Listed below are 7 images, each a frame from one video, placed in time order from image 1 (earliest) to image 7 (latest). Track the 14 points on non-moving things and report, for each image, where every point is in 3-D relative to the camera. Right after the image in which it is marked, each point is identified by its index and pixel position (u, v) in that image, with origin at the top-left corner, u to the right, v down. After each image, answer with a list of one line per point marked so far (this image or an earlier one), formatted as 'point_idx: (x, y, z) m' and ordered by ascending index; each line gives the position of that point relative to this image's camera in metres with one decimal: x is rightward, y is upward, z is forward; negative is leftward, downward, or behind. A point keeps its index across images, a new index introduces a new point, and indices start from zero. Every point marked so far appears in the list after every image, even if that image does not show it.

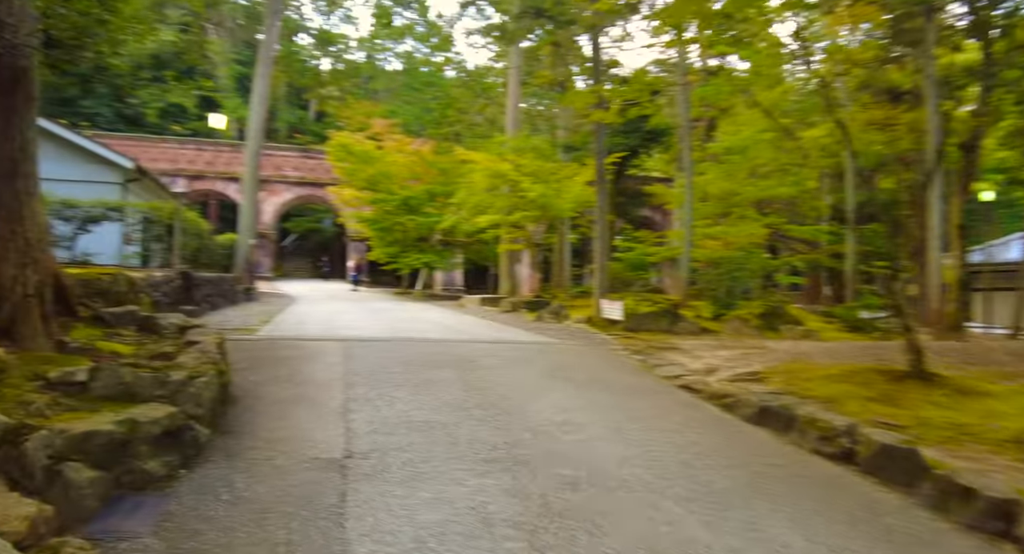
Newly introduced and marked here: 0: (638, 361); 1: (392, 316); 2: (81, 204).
0: (+1.7, -1.2, +7.6) m
1: (-2.2, -0.7, +10.0) m
2: (-8.3, +1.4, +10.1) m
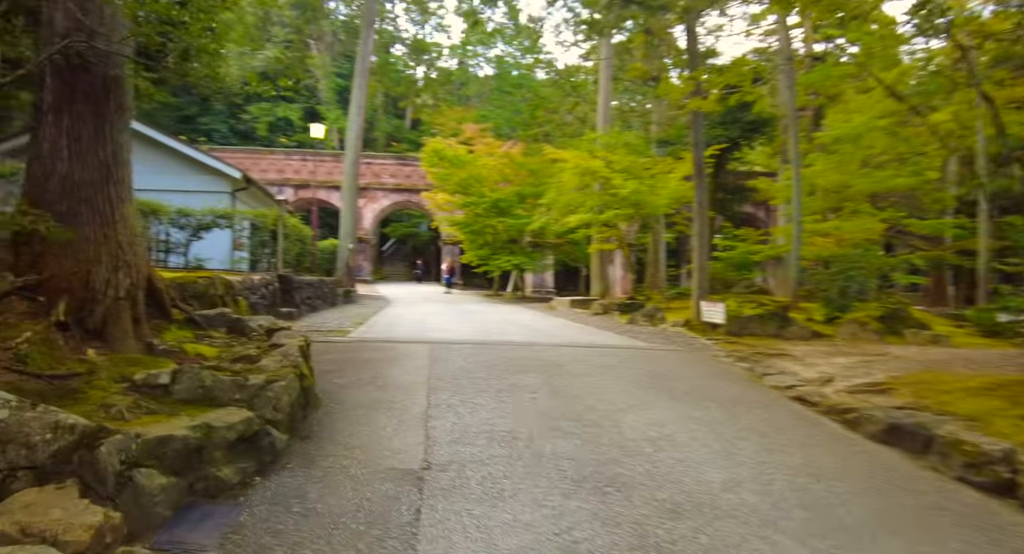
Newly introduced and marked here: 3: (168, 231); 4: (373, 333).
0: (+2.9, -1.2, +6.9) m
1: (-0.6, -0.8, +9.9) m
2: (-6.5, +1.3, +11.0) m
3: (-7.0, +0.9, +10.9) m
4: (-1.8, -0.7, +6.8) m
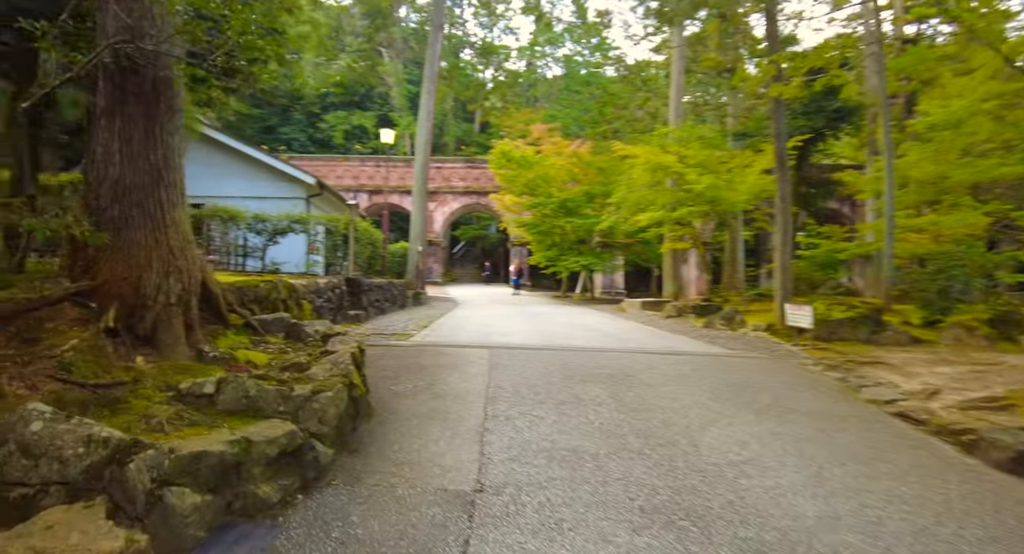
0: (+3.7, -1.2, +6.1) m
1: (+0.6, -0.8, +9.6) m
2: (-5.2, +1.2, +11.5) m
3: (-5.6, +0.9, +11.4) m
4: (-1.0, -0.7, +6.6) m
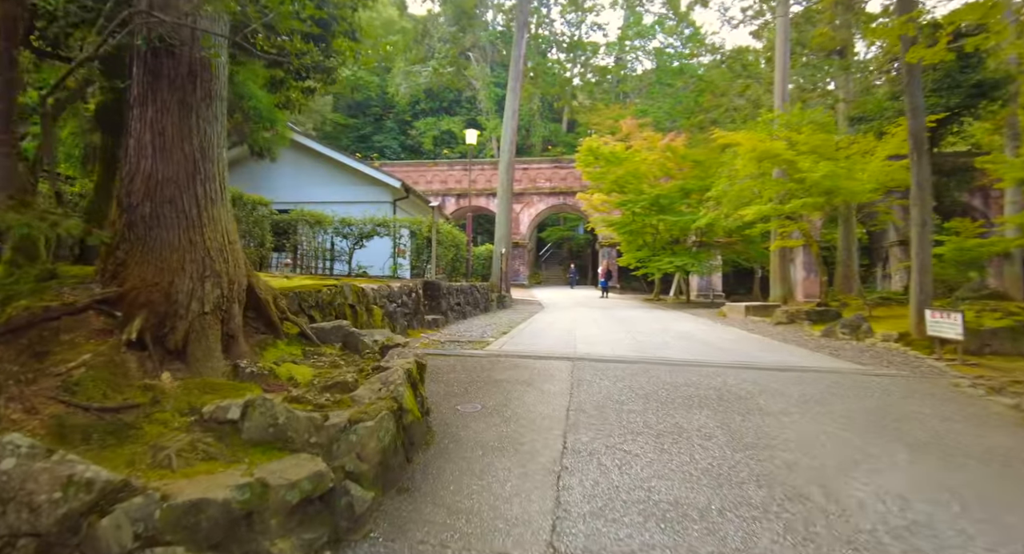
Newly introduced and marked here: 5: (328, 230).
0: (+4.5, -1.2, +4.8) m
1: (+2.0, -0.8, +8.7) m
2: (-3.3, +1.2, +11.5) m
3: (-3.8, +0.8, +11.6) m
4: (0.0, -0.8, +6.1) m
5: (-3.9, +1.0, +11.5) m
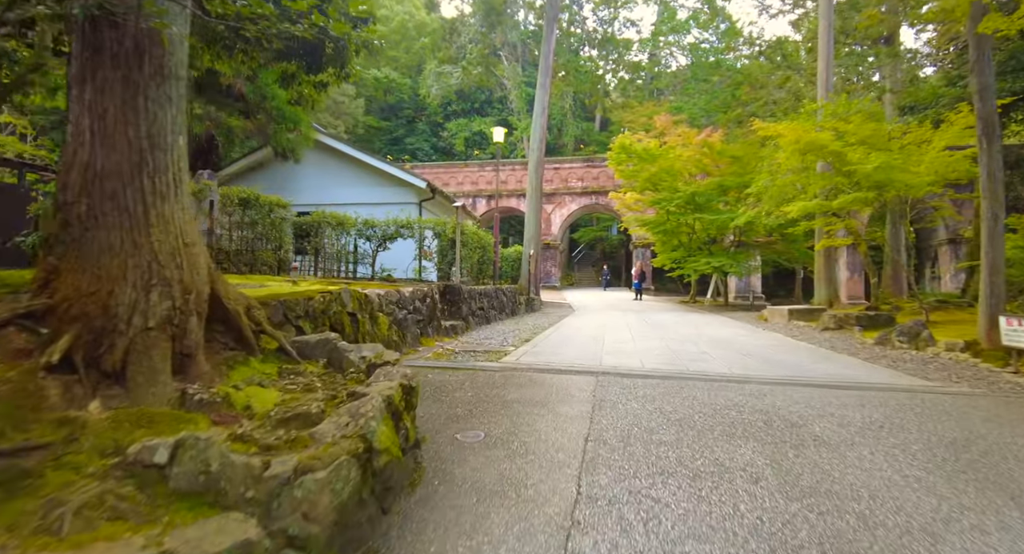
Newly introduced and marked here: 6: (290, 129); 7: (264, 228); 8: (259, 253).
0: (+4.6, -1.2, +4.0) m
1: (+2.4, -0.9, +8.0) m
2: (-2.8, +1.1, +11.2) m
3: (-3.3, +0.7, +11.3) m
4: (+0.2, -0.8, +5.5) m
5: (-3.4, +0.9, +11.2) m
6: (-5.3, +3.5, +12.7) m
7: (-4.1, +0.8, +8.9) m
8: (-4.2, +0.4, +8.8) m
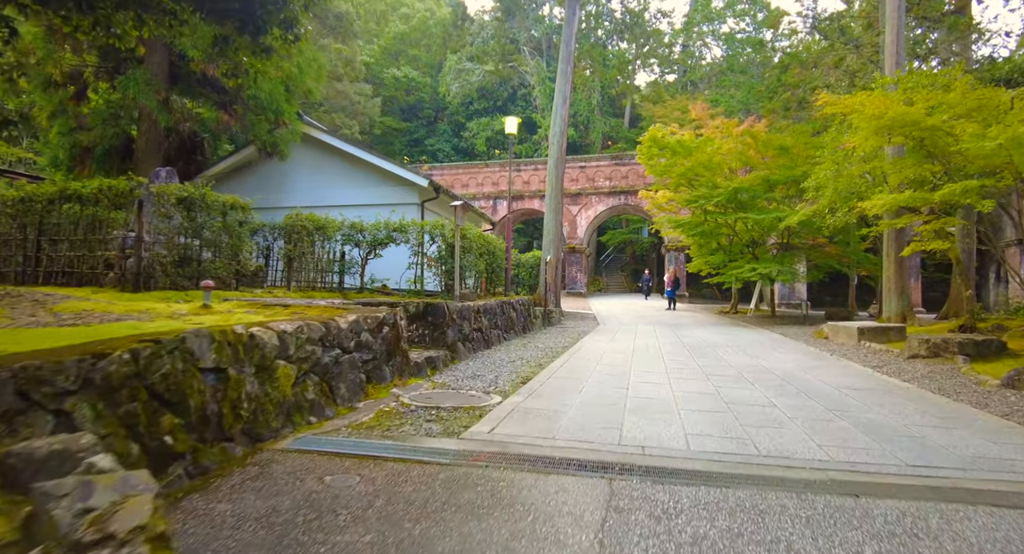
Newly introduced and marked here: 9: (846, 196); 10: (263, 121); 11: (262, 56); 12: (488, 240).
0: (+4.4, -1.4, +2.1) m
1: (+2.4, -1.1, +6.2) m
2: (-2.6, +0.9, +9.7) m
3: (-3.1, +0.5, +9.8) m
4: (0.0, -1.0, +3.8) m
5: (-3.2, +0.7, +9.7) m
6: (-5.1, +3.3, +11.3) m
7: (-4.1, +0.6, +7.5) m
8: (-4.2, +0.2, +7.4) m
9: (+5.7, +1.4, +9.0) m
10: (-5.2, +3.2, +11.2) m
11: (-2.8, +2.5, +6.0) m
12: (-0.6, +0.8, +11.8) m
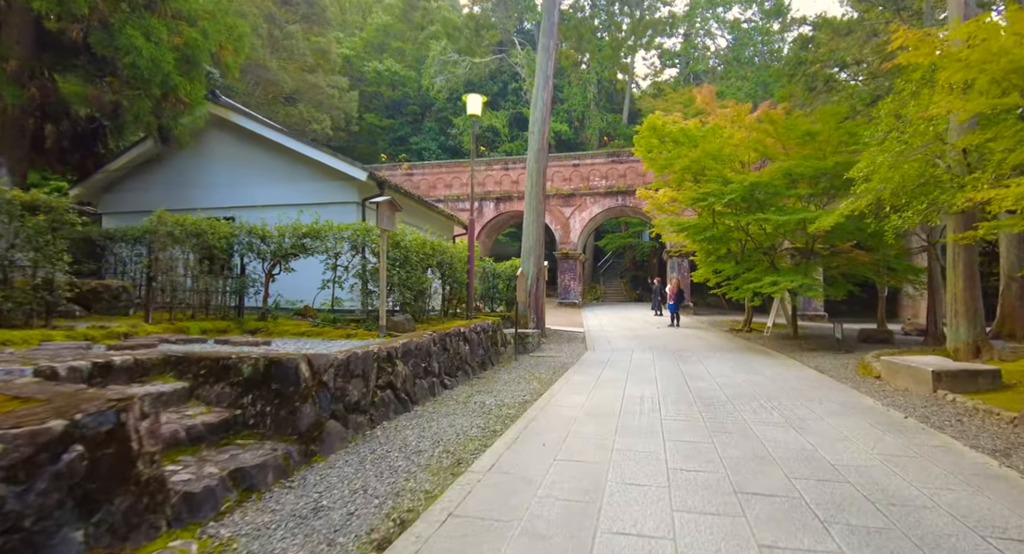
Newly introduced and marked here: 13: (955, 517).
0: (+3.7, -1.6, -0.4) m
1: (+1.7, -1.3, +3.8) m
2: (-3.3, +0.6, +7.3) m
3: (-3.8, +0.2, +7.4) m
4: (-0.7, -1.2, +1.4) m
5: (-3.9, +0.4, +7.3) m
6: (-5.8, +3.0, +8.9) m
7: (-4.8, +0.3, +5.1) m
8: (-4.9, -0.1, +5.0) m
9: (+5.0, +1.1, +6.6) m
10: (-5.9, +2.9, +8.8) m
11: (-3.5, +2.2, +3.7) m
12: (-1.3, +0.5, +9.5) m
13: (+2.5, -1.4, +3.0) m
